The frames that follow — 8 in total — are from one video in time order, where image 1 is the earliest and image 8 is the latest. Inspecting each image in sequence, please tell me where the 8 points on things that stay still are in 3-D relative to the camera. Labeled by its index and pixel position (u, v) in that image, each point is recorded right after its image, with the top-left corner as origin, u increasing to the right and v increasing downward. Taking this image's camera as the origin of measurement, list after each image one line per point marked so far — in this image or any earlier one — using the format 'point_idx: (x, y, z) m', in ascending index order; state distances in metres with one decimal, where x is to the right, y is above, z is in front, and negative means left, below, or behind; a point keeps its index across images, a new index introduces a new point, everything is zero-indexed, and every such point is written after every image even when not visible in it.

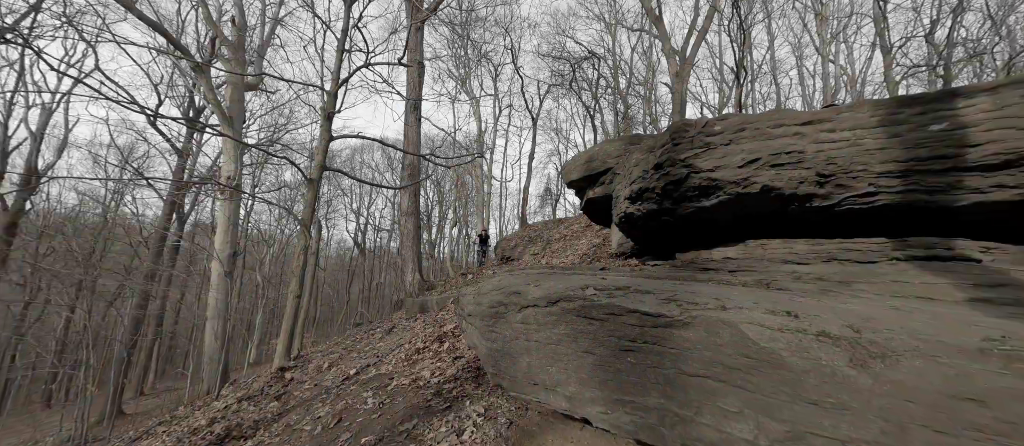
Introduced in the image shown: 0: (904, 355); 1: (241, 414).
0: (+1.7, -0.6, +1.6) m
1: (-4.8, -3.3, +6.2) m
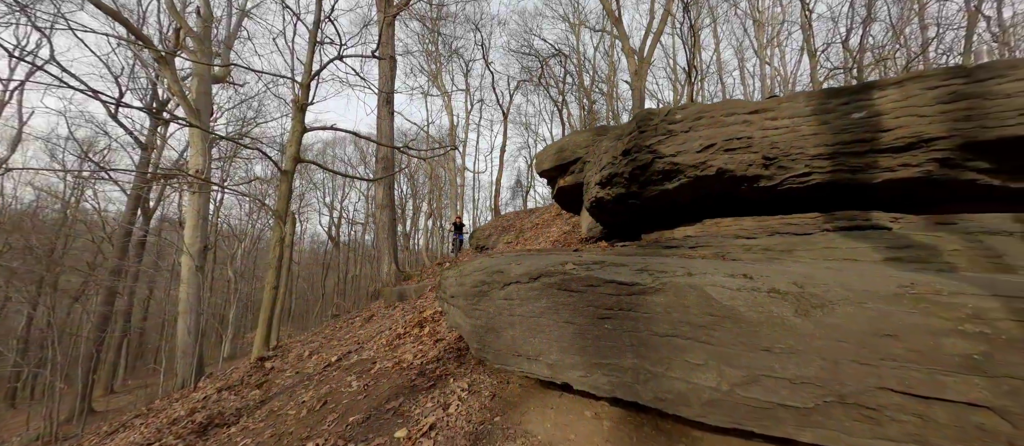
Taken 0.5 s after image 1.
0: (+1.6, -0.4, +1.8) m
1: (-5.1, -3.1, +6.2) m
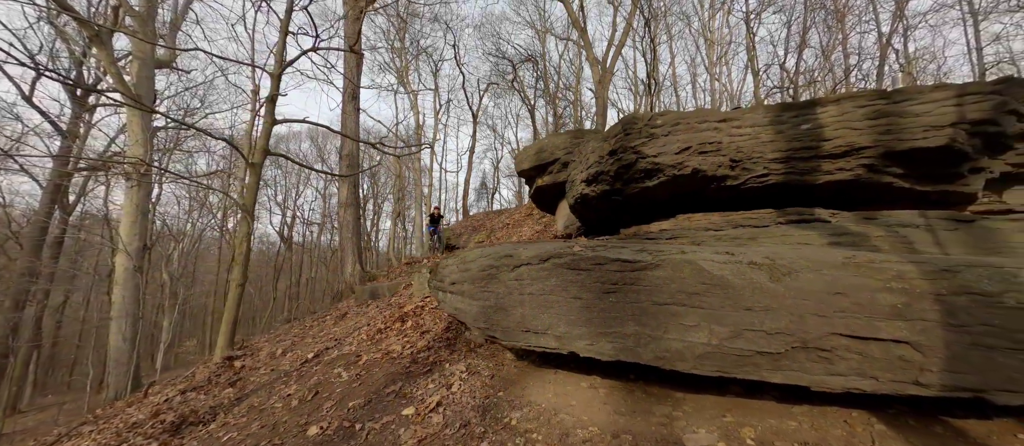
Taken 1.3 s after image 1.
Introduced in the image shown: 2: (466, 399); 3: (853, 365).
0: (+1.8, -0.3, +2.2) m
1: (-5.4, -3.0, +5.8) m
2: (-0.4, -1.7, +3.4) m
3: (+1.9, -0.8, +2.0) m
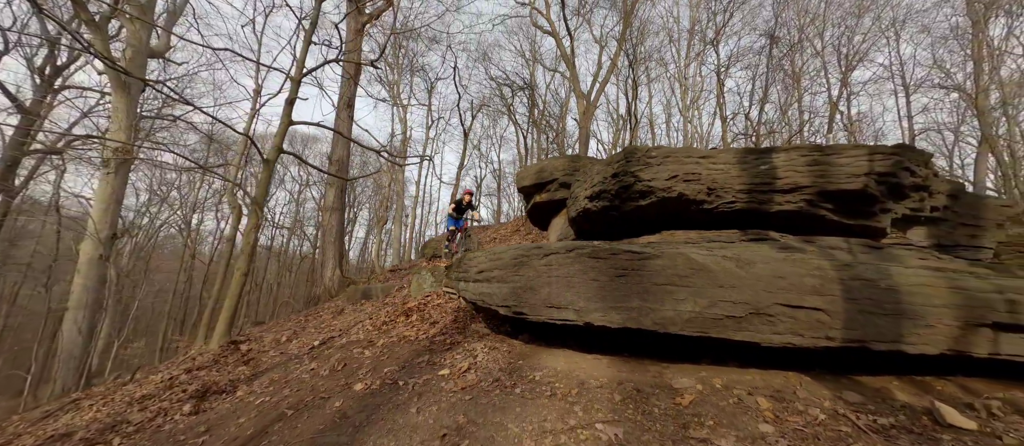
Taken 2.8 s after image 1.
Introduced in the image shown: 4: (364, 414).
0: (+2.2, -0.3, +3.2) m
1: (-5.4, -2.7, +6.1) m
2: (-0.2, -1.7, +4.1) m
3: (+2.3, -0.8, +2.9) m
4: (-1.5, -1.9, +3.4) m
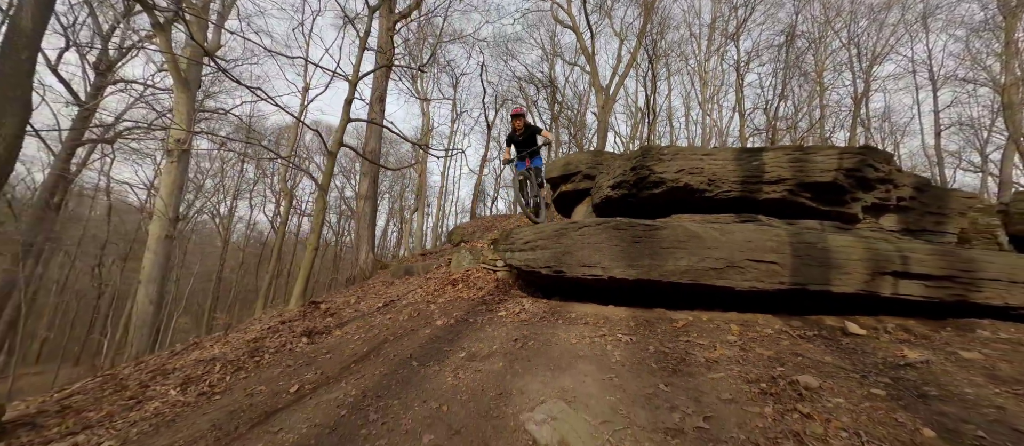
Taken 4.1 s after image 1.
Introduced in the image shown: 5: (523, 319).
0: (+2.8, -0.1, +4.5) m
1: (-4.7, -2.3, +7.7) m
2: (+0.4, -1.4, +5.5) m
3: (+2.9, -0.6, +4.2) m
4: (-0.9, -1.5, +4.9) m
5: (+0.2, -1.4, +5.1) m
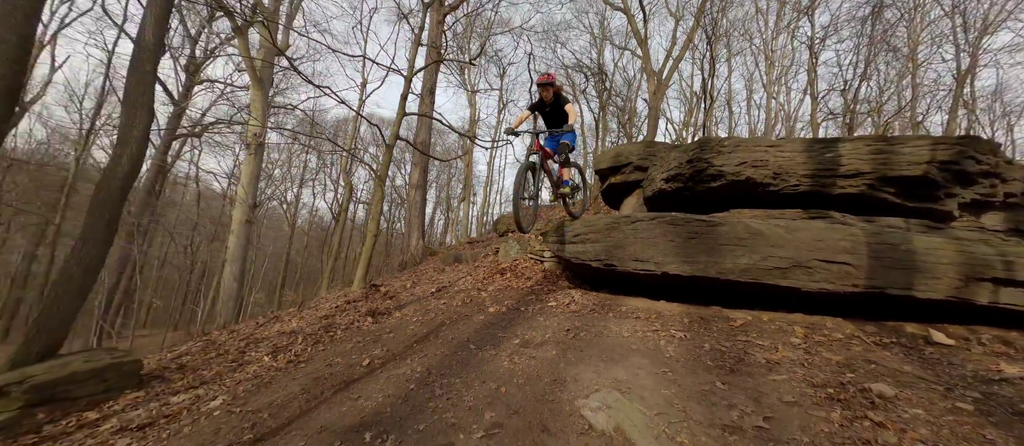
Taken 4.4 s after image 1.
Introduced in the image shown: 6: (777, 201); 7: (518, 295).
0: (+3.5, -0.1, +4.2) m
1: (-3.6, -2.0, +8.5) m
2: (+1.2, -1.3, +5.6) m
3: (+3.5, -0.6, +4.0) m
4: (-0.1, -1.4, +5.1) m
5: (+0.9, -1.3, +5.2) m
6: (+4.6, +0.4, +6.1) m
7: (+0.1, -1.4, +6.8) m
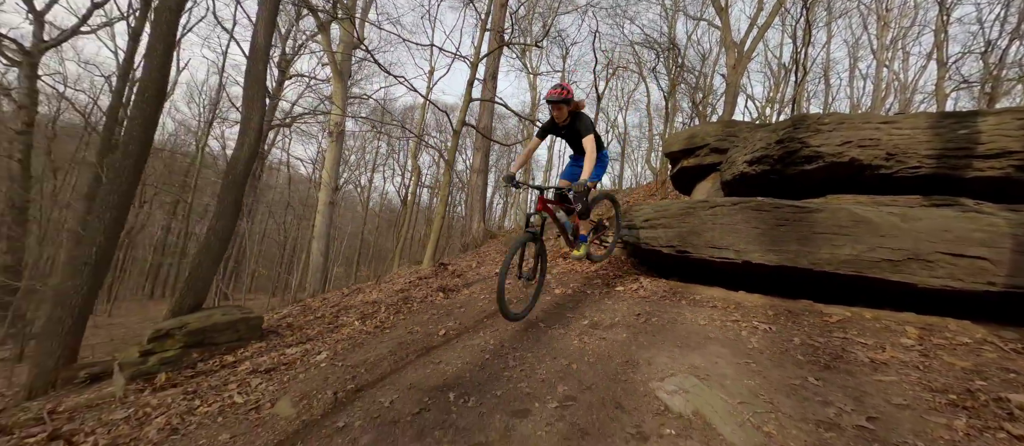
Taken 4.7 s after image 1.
0: (+4.3, +0.1, +3.7) m
1: (-2.1, -1.5, +9.1) m
2: (+2.3, -1.0, +5.5) m
3: (+4.3, -0.5, +3.5) m
4: (+0.9, -1.2, +5.2) m
5: (+1.9, -1.1, +5.1) m
6: (+5.7, +0.6, +5.4) m
7: (+1.4, -1.1, +6.8) m
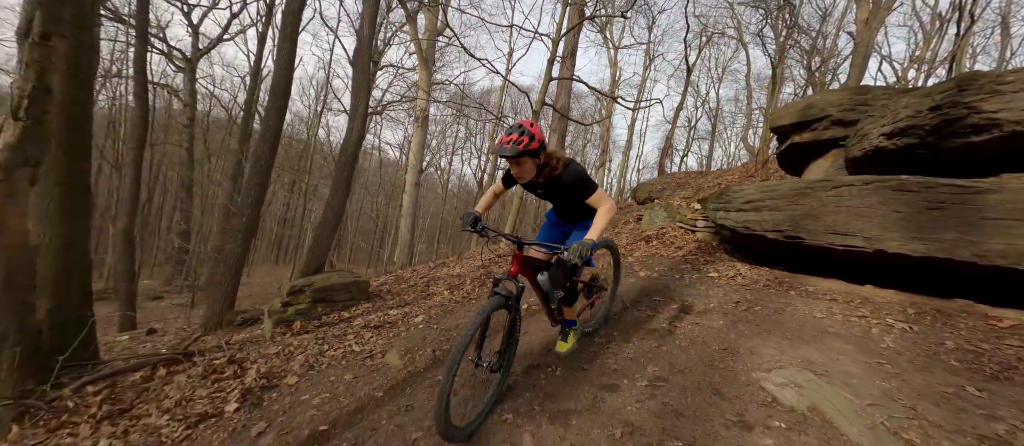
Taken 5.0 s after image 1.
0: (+5.1, +0.2, +2.8) m
1: (0.0, -1.0, +9.4) m
2: (+3.5, -0.8, +5.0) m
3: (+5.1, -0.4, +2.6) m
4: (+2.1, -0.9, +5.0) m
5: (+3.1, -0.8, +4.7) m
6: (+6.9, +0.7, +4.1) m
7: (+2.9, -0.7, +6.5) m
